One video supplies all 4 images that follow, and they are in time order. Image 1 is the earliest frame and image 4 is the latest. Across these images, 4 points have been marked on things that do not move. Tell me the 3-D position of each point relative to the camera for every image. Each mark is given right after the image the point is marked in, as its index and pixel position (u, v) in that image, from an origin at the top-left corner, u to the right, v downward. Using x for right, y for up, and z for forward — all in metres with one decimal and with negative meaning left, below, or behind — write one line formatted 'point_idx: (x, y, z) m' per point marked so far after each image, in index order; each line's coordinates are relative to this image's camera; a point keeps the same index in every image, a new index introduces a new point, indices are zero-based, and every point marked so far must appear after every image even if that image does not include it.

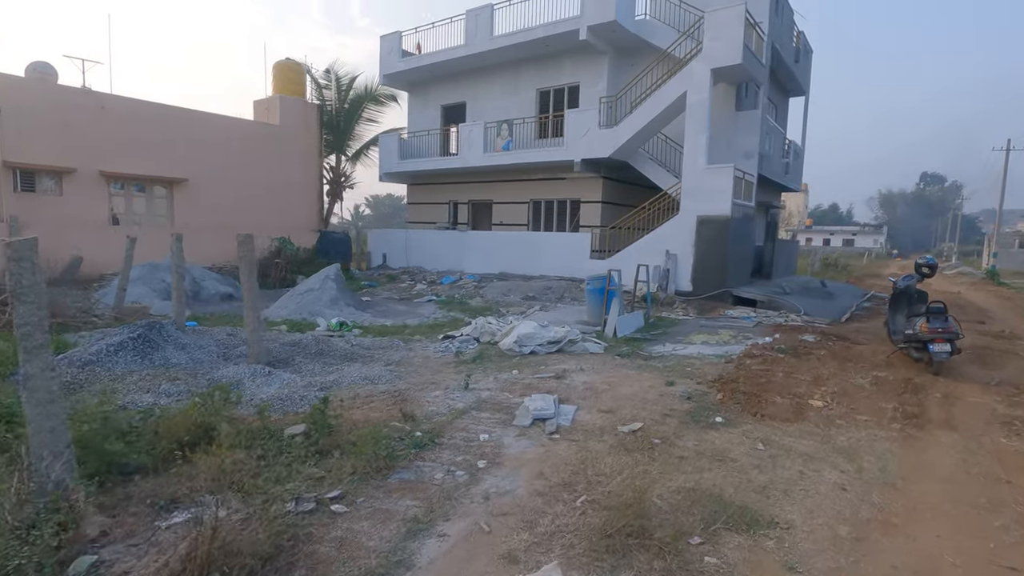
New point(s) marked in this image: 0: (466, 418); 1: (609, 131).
0: (-0.5, -1.3, +5.4) m
1: (+3.0, +4.8, +16.4) m
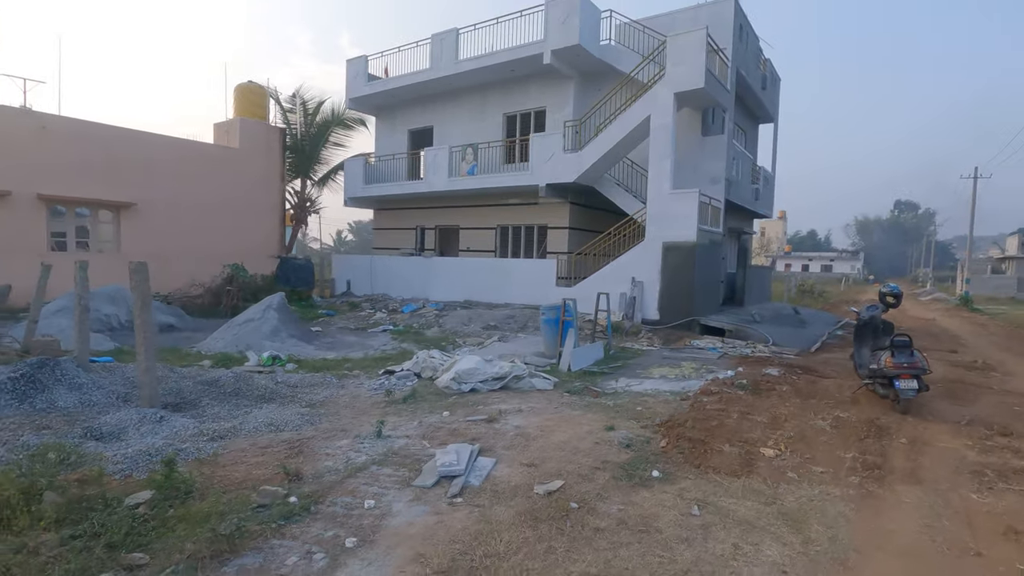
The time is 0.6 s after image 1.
0: (-1.3, -1.6, +4.6) m
1: (+1.8, +4.0, +16.0) m
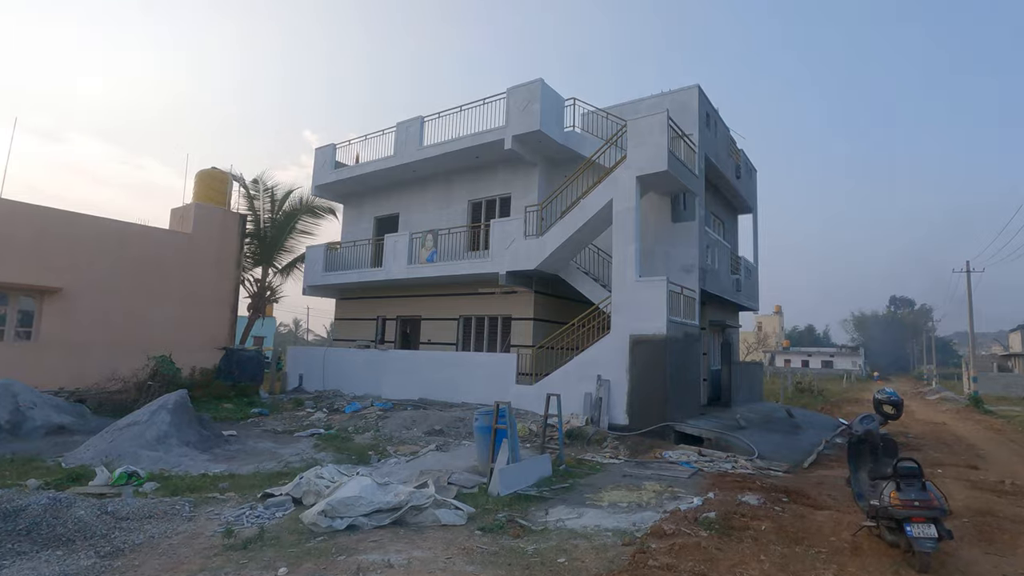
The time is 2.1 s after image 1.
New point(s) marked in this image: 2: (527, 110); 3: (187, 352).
0: (-2.5, -2.2, +2.7) m
1: (+0.6, +1.3, +14.9) m
2: (+0.4, +5.1, +15.5) m
3: (-11.3, -2.2, +18.6) m
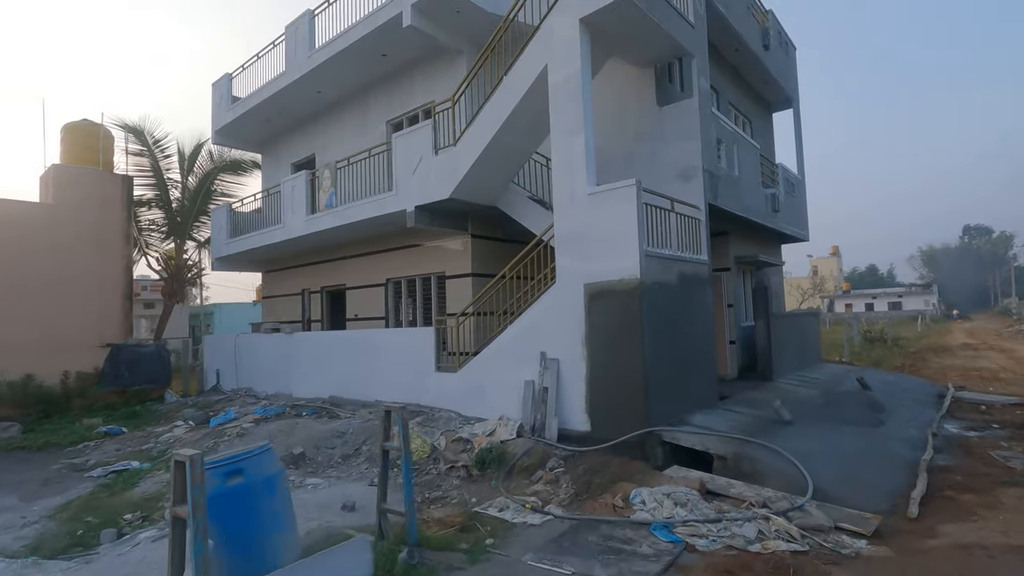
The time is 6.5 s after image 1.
0: (-5.0, -2.1, -1.8) m
1: (-1.2, +2.4, +9.8) m
2: (-1.6, +6.3, +10.3) m
3: (-12.4, -1.8, +14.8) m
